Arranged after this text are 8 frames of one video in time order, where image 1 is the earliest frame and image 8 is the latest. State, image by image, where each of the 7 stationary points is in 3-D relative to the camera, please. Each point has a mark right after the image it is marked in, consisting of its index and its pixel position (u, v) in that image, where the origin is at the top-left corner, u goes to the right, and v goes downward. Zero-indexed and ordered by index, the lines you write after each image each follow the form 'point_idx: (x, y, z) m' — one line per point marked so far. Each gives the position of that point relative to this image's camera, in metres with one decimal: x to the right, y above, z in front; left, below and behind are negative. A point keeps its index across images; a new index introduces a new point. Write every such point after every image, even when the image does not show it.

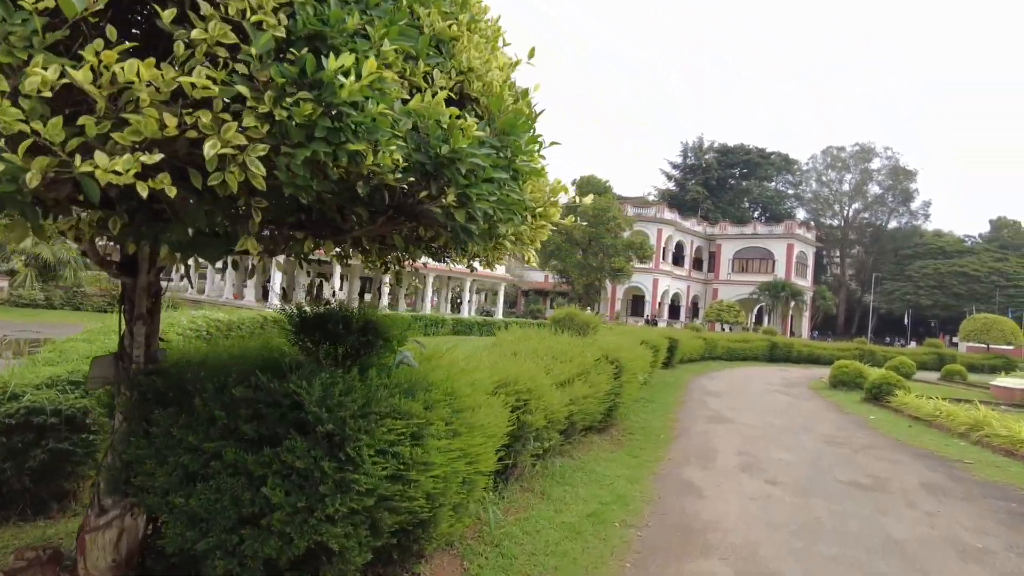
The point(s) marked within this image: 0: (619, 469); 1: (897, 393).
0: (+1.0, -1.7, +6.2) m
1: (+8.1, -2.2, +13.7) m
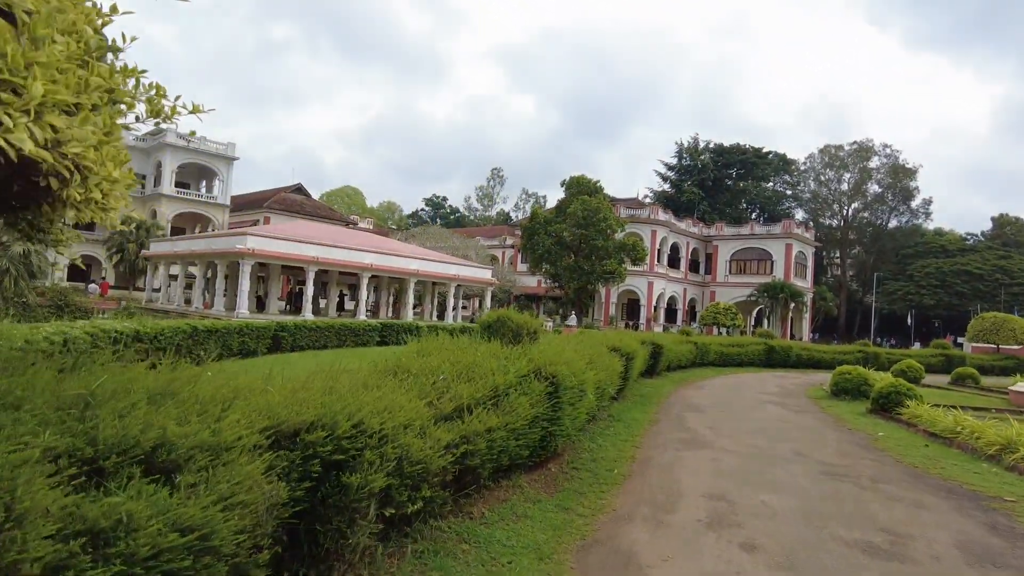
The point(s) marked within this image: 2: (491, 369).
0: (+0.1, -1.7, +4.4) m
1: (+7.3, -2.1, +11.9) m
2: (-0.2, -0.7, +5.5) m
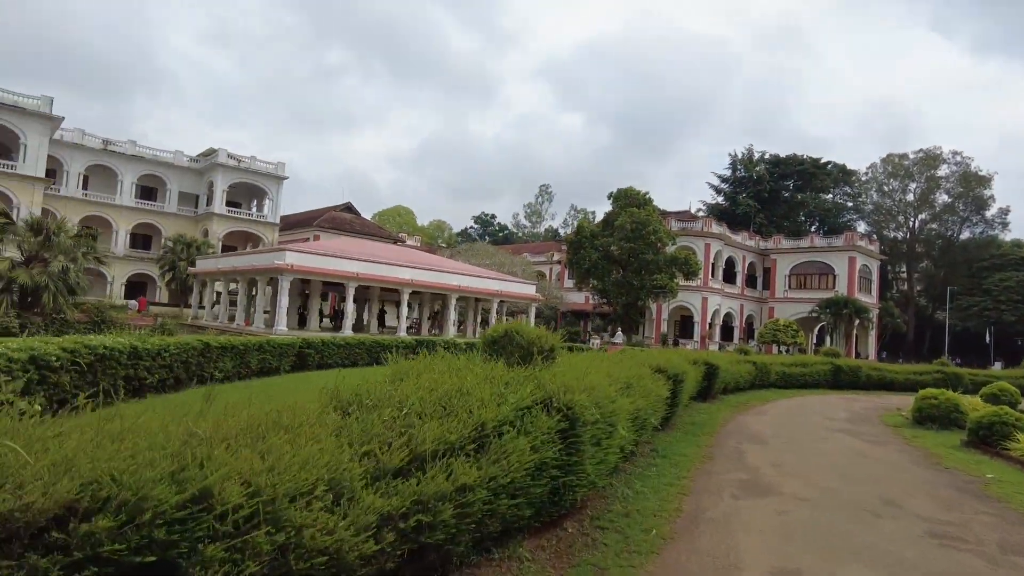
0: (0.0, -1.7, +3.0) m
1: (+7.7, -2.3, +9.9) m
2: (-0.2, -0.7, +4.1) m
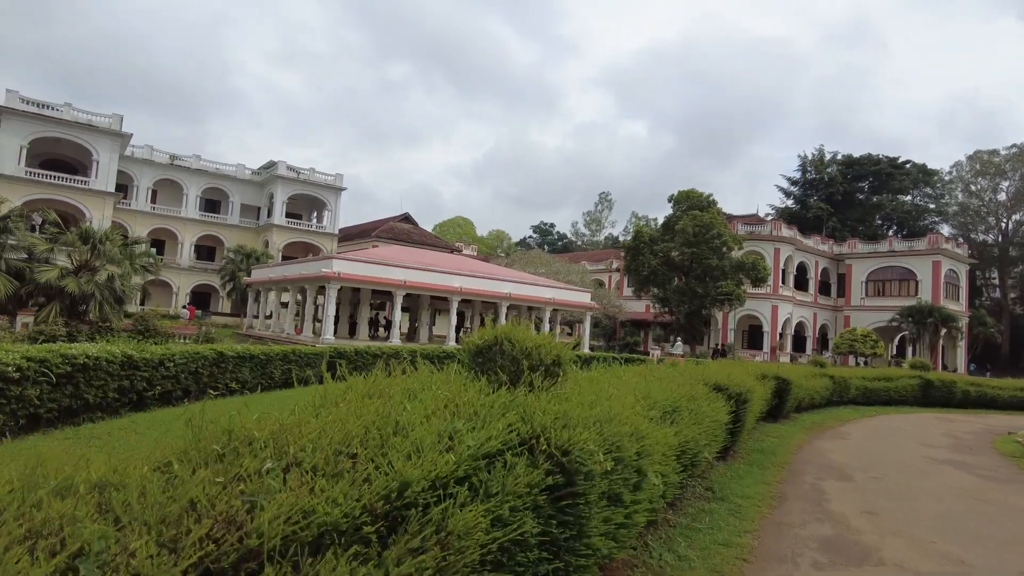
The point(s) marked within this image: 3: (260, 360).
0: (-0.3, -1.6, +1.6) m
1: (+8.0, -2.2, +7.7) m
2: (-0.4, -0.6, +2.7) m
3: (-5.2, -1.5, +13.3) m
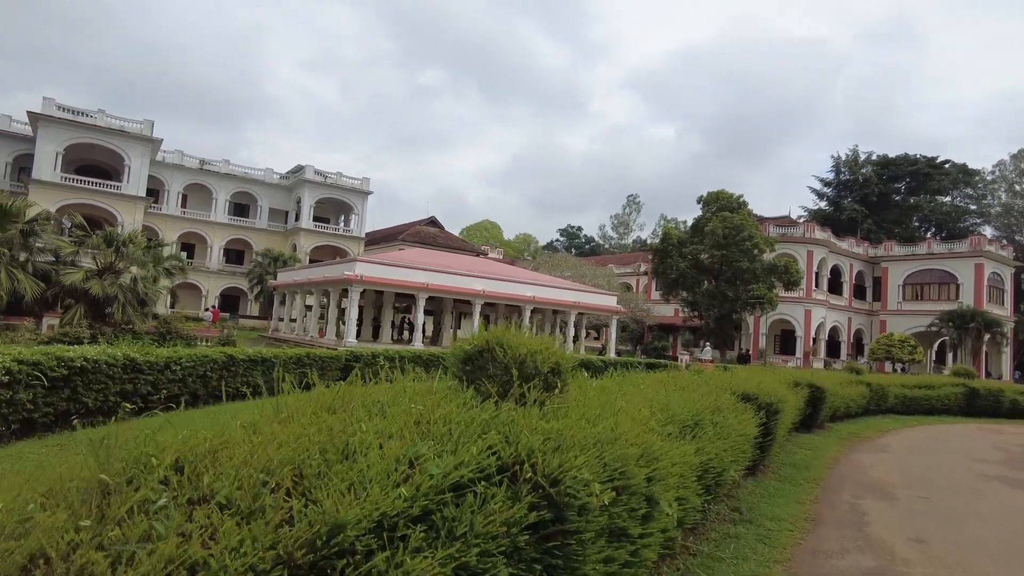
0: (-0.4, -1.5, +1.1) m
1: (+8.1, -2.3, +6.8) m
2: (-0.5, -0.6, +2.2) m
3: (-4.9, -1.5, +13.0) m
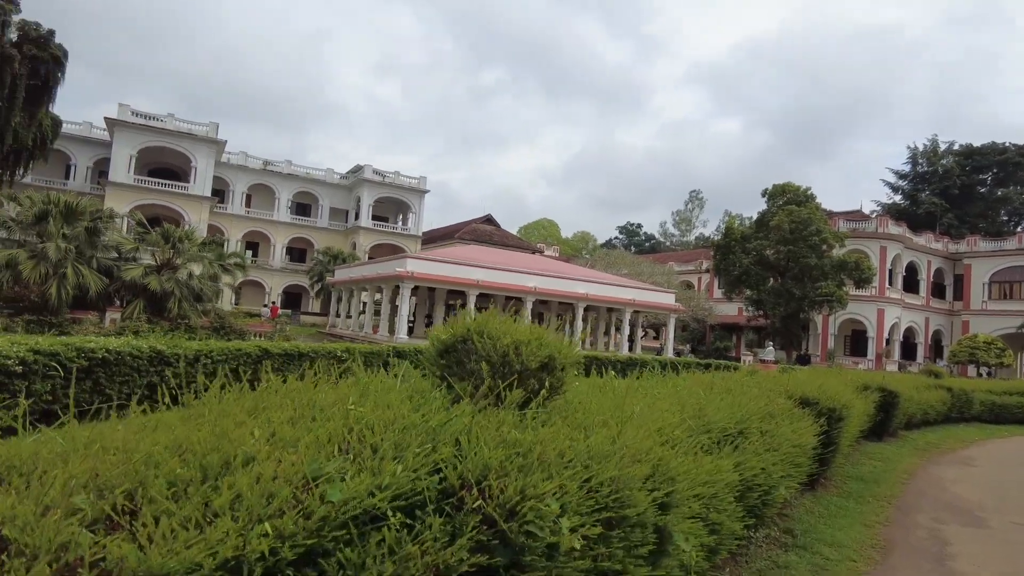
0: (-0.7, -1.4, +0.5) m
1: (+8.3, -2.2, +5.4) m
2: (-0.7, -0.5, +1.6) m
3: (-4.0, -1.4, +12.8) m
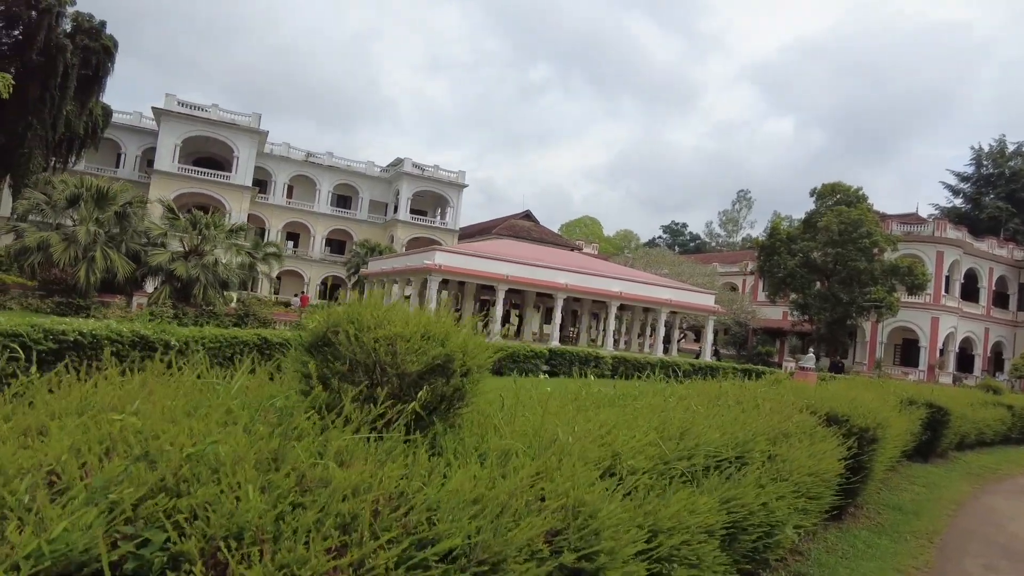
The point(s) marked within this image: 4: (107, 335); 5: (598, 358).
0: (-1.3, -1.3, -0.2) m
1: (+8.0, -2.3, +4.2) m
2: (-1.2, -0.4, +0.9) m
3: (-3.8, -1.2, +12.3) m
4: (-5.1, -0.6, +8.2) m
5: (+2.3, -1.9, +17.4) m
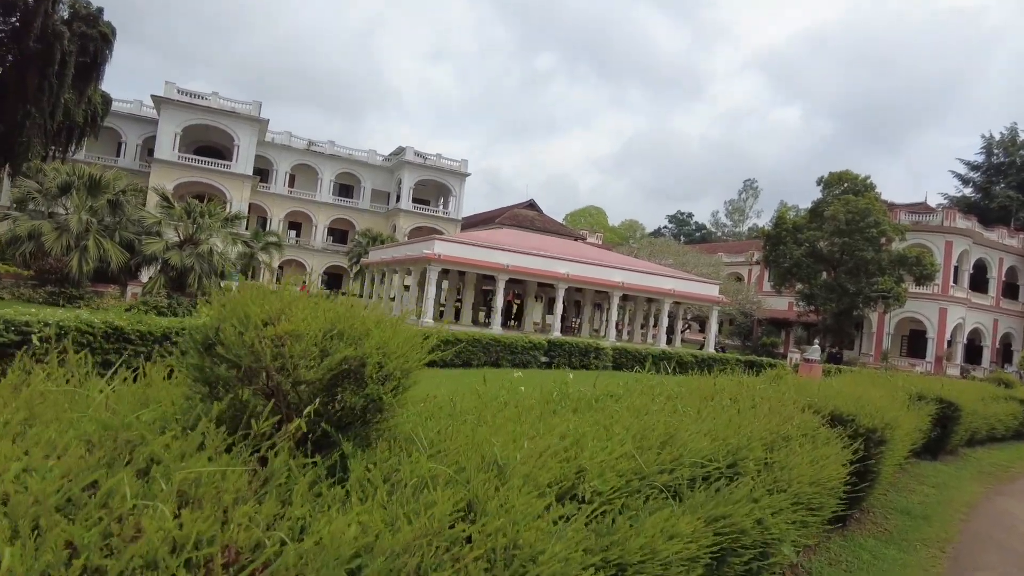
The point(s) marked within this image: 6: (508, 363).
0: (-1.5, -1.3, -0.6) m
1: (+7.8, -2.2, +3.7) m
2: (-1.4, -0.4, +0.5) m
3: (-3.9, -1.0, +12.0) m
4: (-5.3, -0.5, +7.8) m
5: (+2.2, -1.6, +17.0) m
6: (-0.5, -1.7, +16.3) m
